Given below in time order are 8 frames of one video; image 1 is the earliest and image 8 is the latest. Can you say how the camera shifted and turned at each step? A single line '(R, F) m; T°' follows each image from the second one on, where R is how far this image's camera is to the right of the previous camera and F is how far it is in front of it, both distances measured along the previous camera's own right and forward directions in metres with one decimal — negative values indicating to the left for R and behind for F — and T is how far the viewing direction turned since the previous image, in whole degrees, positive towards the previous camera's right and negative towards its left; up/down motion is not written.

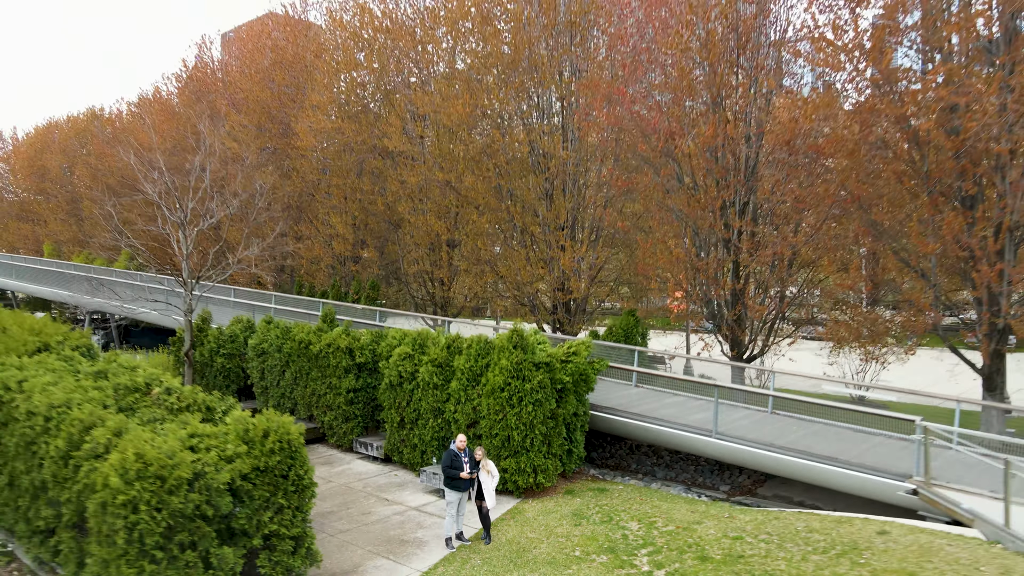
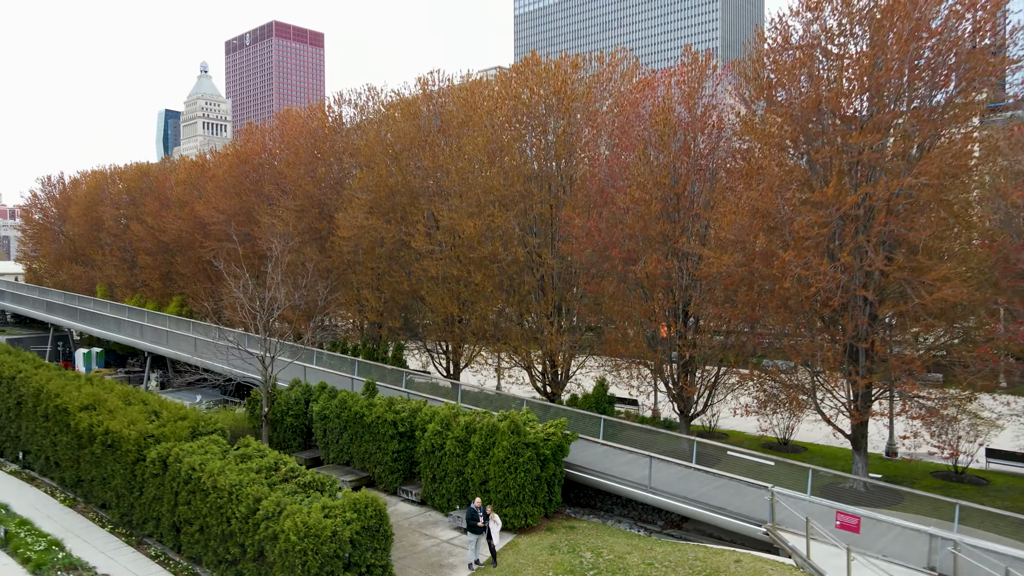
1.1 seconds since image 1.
(+0.1, -5.9) m; 0°
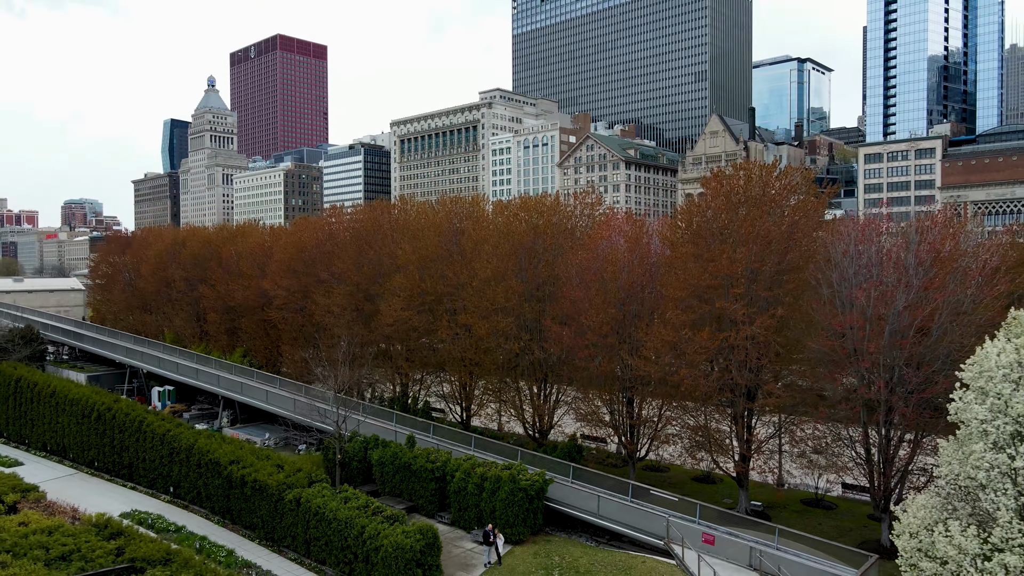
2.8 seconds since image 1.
(0.0, -10.6) m; 0°
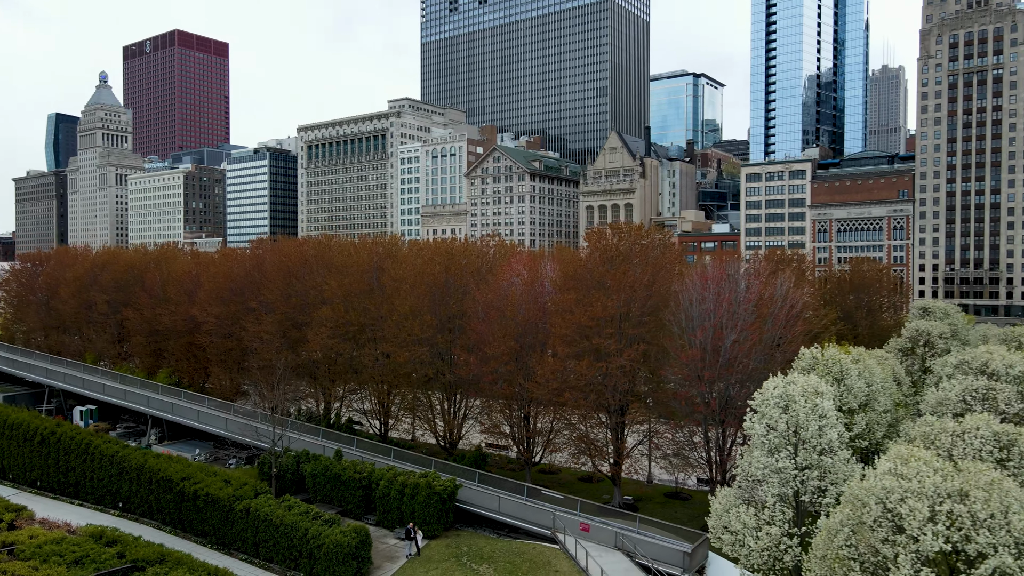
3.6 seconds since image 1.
(-0.4, -6.4) m; +7°
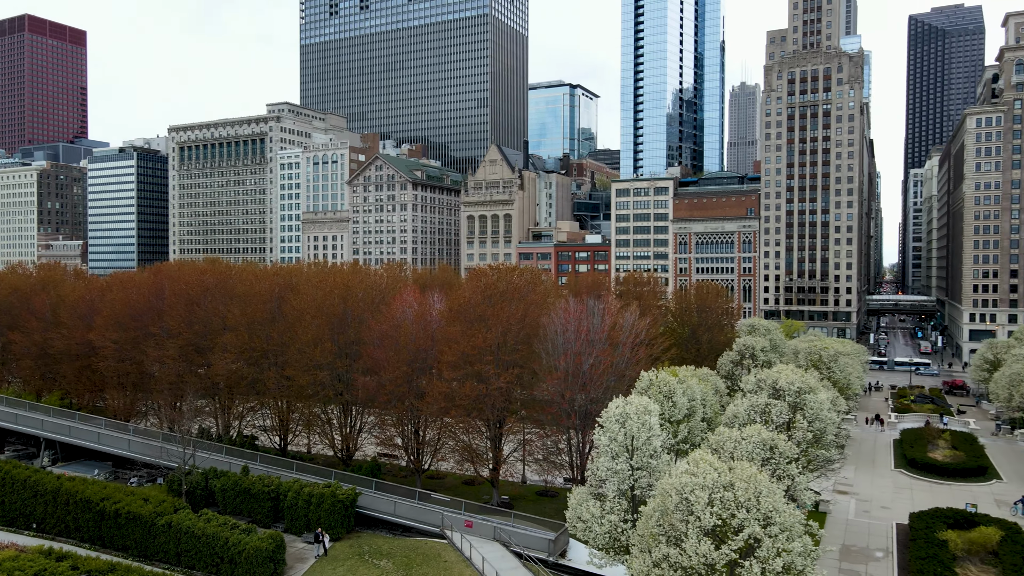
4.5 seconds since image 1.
(-0.8, -6.3) m; +9°
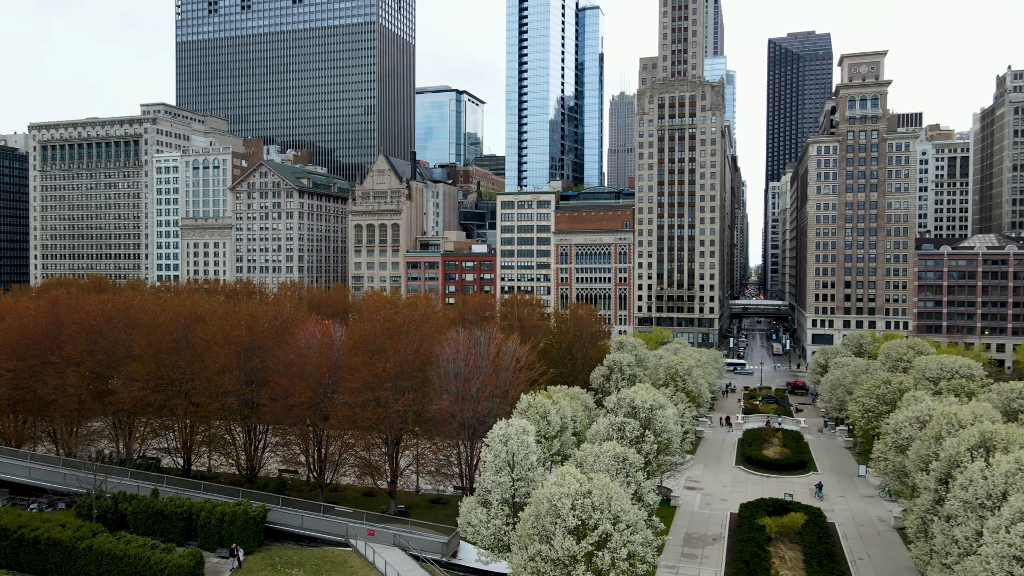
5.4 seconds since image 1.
(-0.7, -6.0) m; +9°
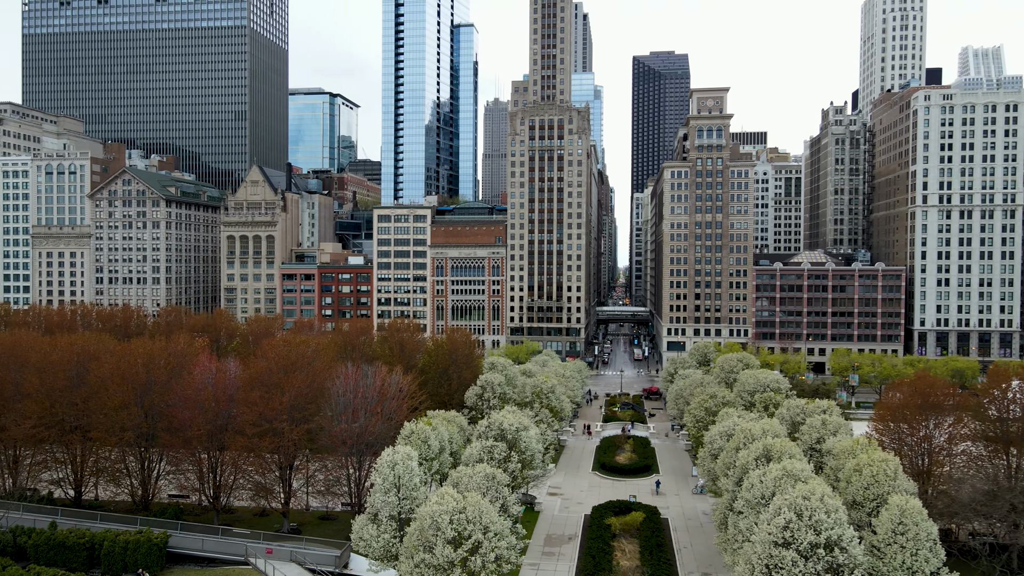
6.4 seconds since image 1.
(-0.7, -7.2) m; +10°
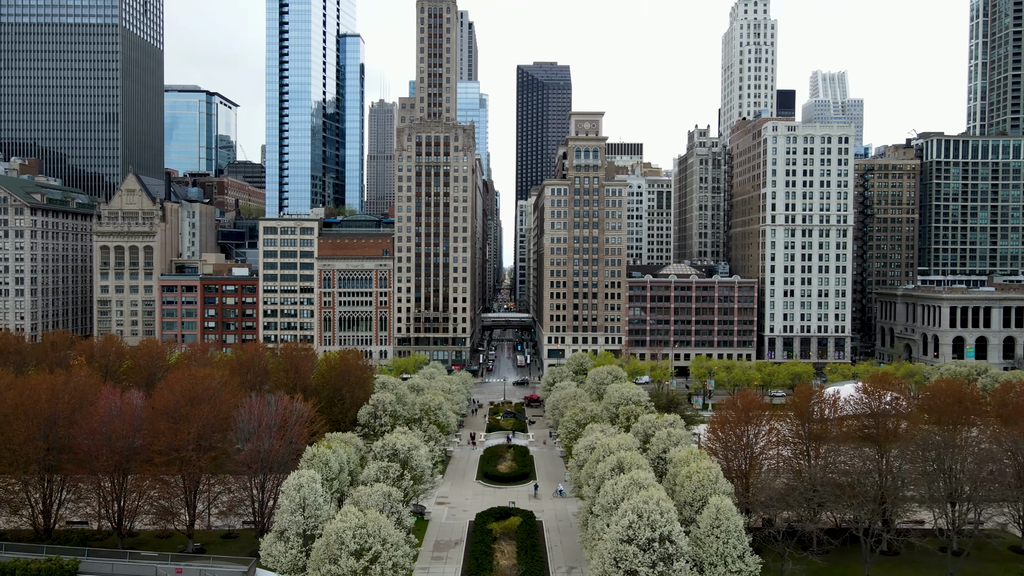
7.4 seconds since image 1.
(-0.5, -7.2) m; +9°
